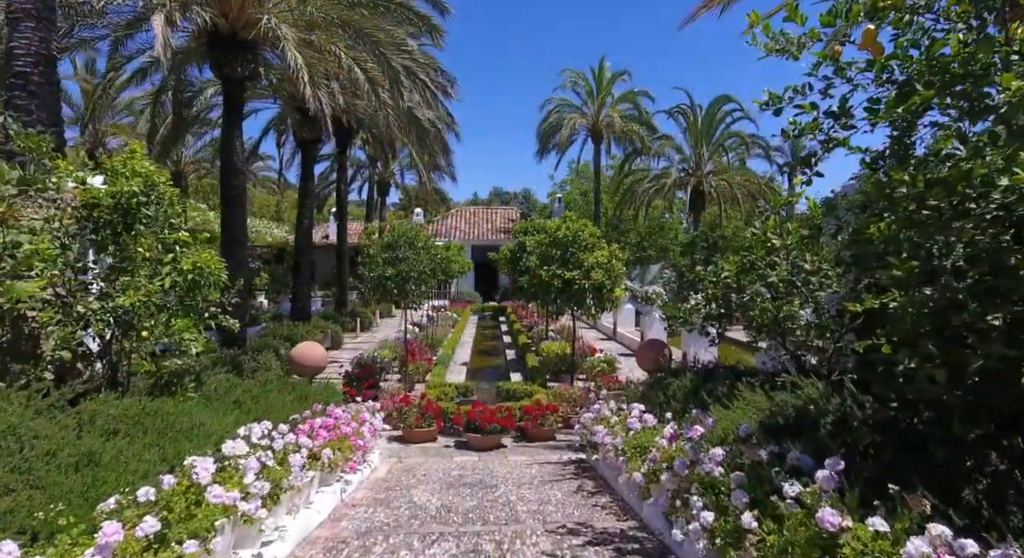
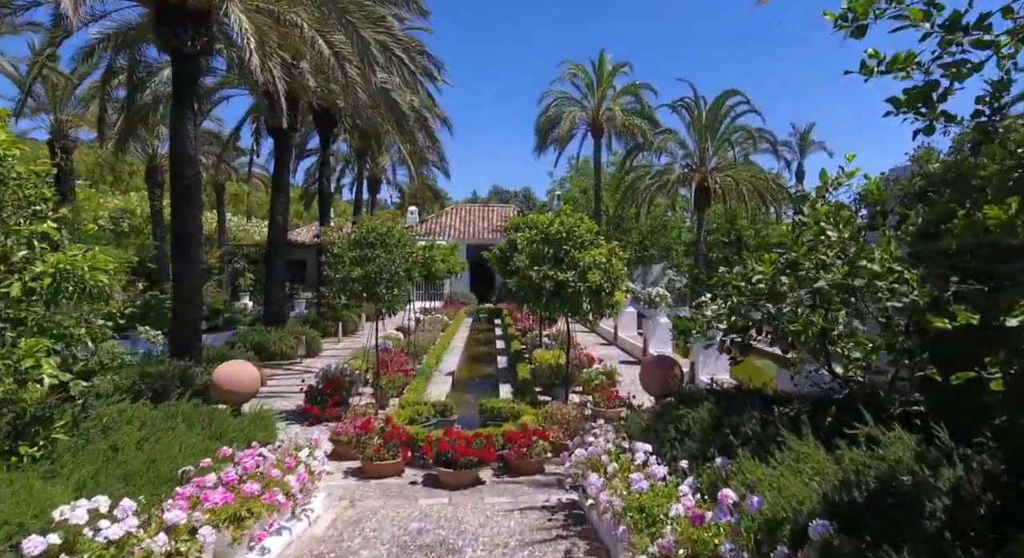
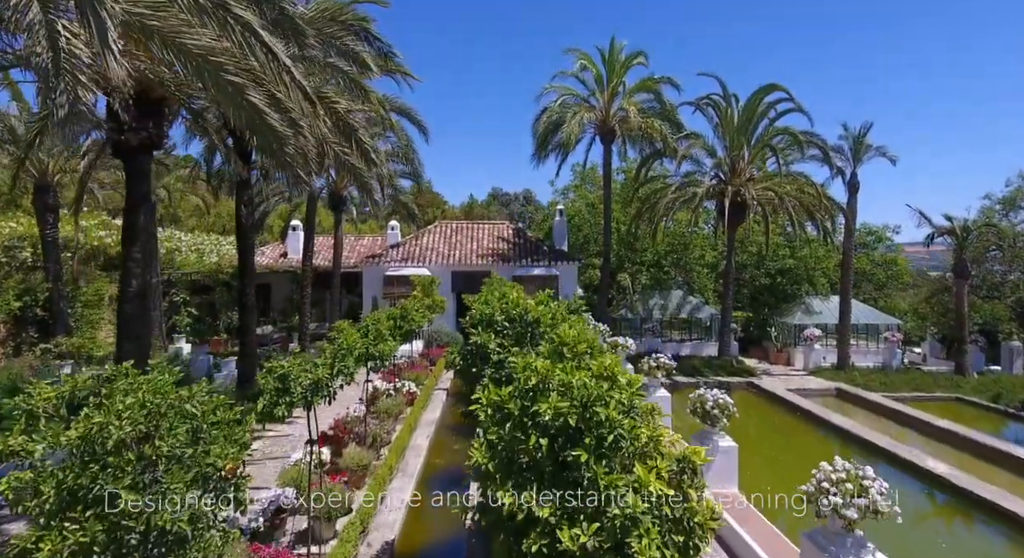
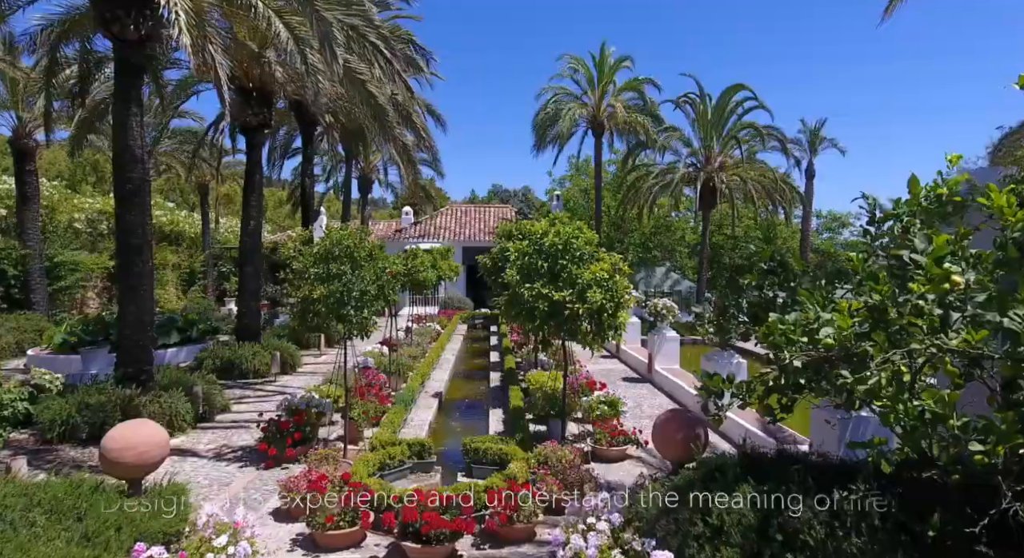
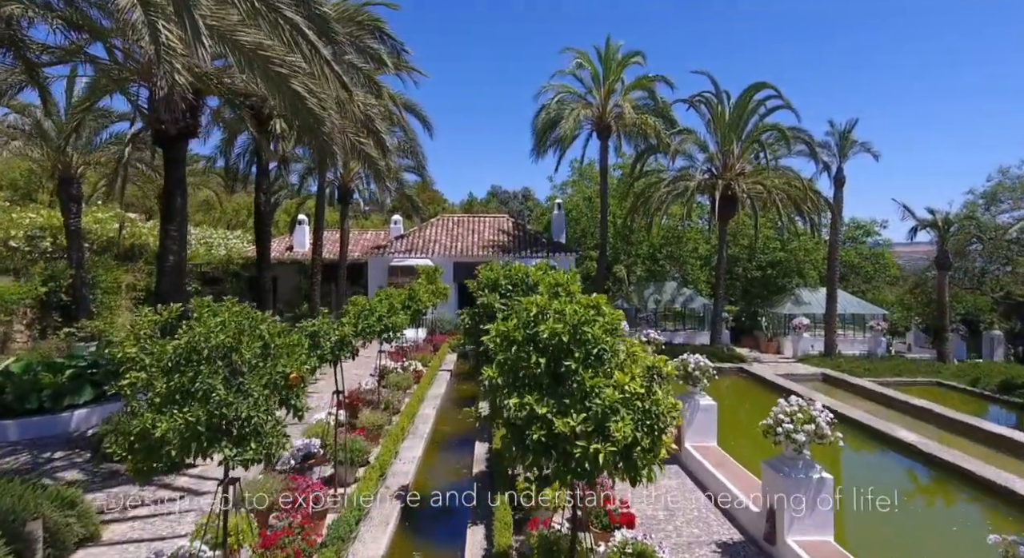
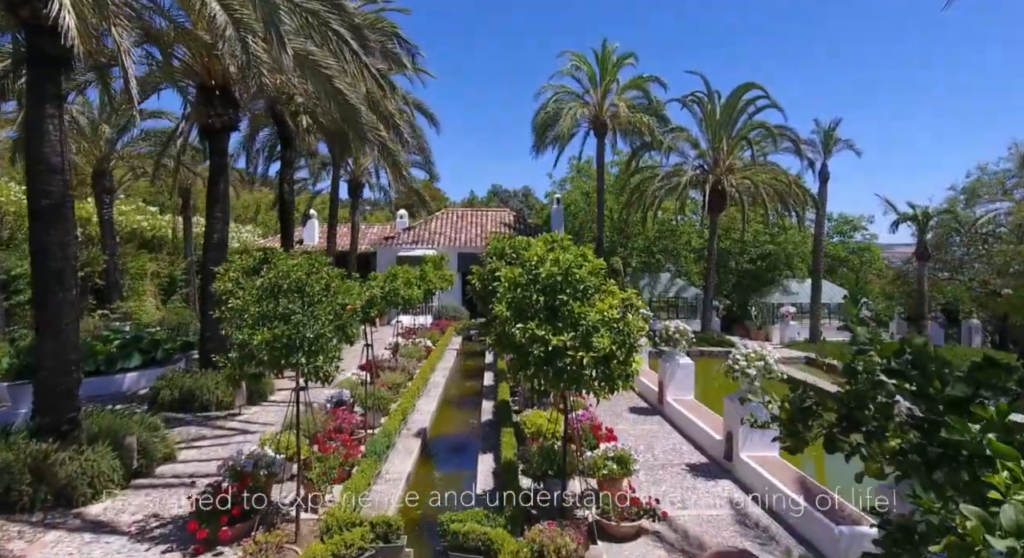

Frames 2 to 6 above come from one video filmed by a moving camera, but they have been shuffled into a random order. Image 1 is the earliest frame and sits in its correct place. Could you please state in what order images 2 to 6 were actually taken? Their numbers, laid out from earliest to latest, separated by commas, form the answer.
2, 4, 6, 5, 3
